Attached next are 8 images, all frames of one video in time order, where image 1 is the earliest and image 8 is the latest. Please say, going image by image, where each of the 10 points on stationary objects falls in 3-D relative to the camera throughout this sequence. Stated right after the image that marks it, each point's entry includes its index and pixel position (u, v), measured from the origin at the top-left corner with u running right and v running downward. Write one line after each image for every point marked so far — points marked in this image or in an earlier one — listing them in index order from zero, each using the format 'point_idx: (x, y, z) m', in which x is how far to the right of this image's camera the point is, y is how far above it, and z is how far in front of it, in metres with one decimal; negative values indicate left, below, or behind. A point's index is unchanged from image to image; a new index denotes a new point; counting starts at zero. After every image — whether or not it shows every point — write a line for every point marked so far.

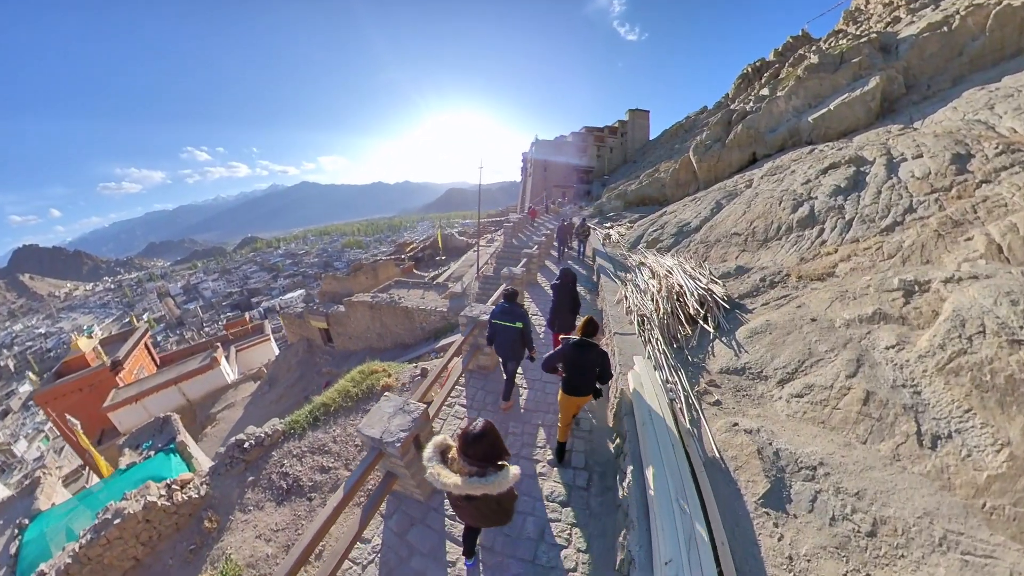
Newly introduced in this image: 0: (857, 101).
0: (+8.0, +4.2, +11.2) m
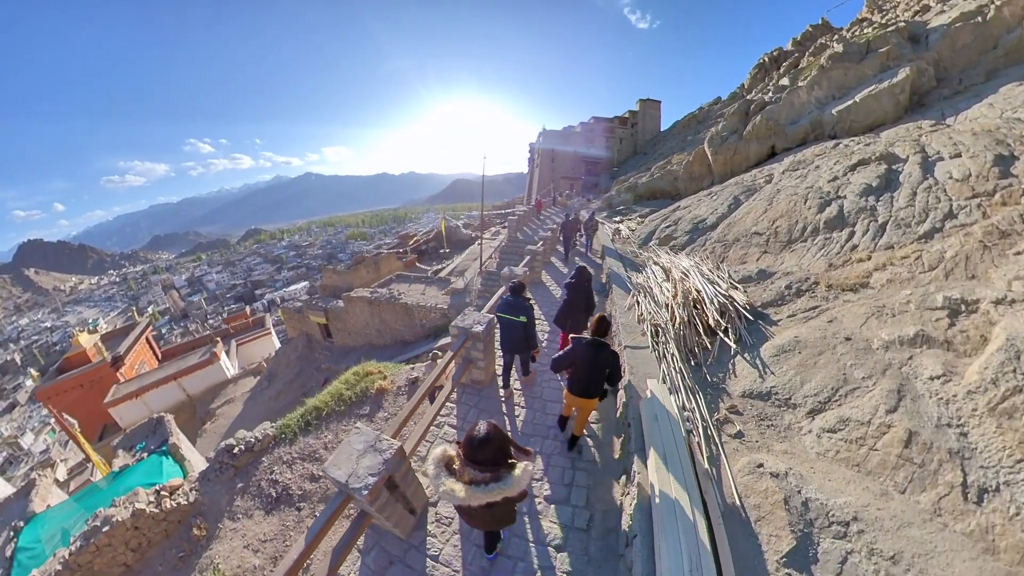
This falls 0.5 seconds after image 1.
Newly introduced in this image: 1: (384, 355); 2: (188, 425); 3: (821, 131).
0: (+8.2, +4.2, +10.5) m
1: (-3.4, -1.8, +12.6) m
2: (-12.8, -5.3, +18.9) m
3: (+7.6, +3.8, +11.7) m
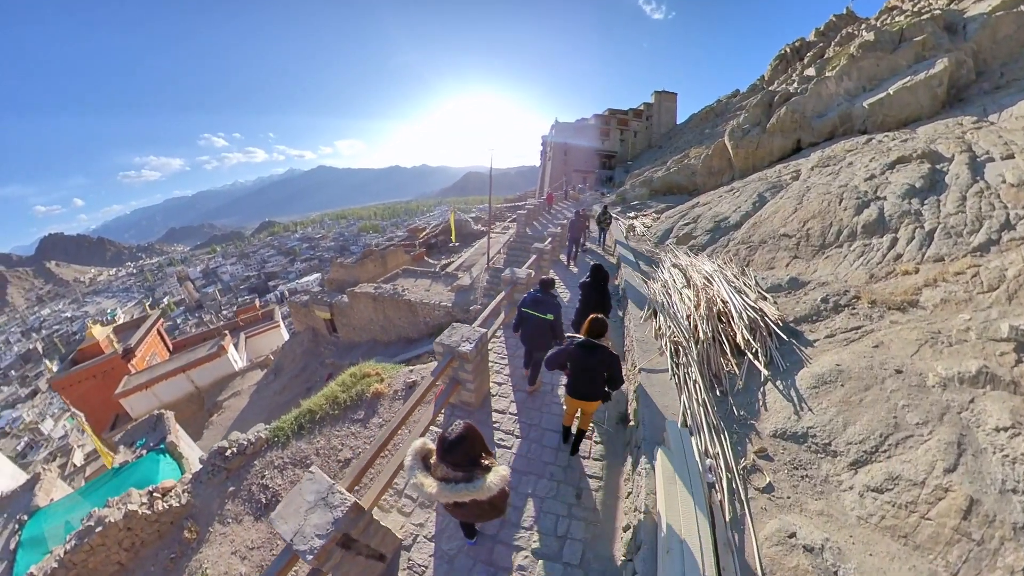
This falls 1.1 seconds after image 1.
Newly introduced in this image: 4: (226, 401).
0: (+8.4, +4.1, +9.8) m
1: (-3.2, -1.7, +12.2) m
2: (-12.5, -5.0, +18.8) m
3: (+7.8, +3.8, +11.0) m
4: (-10.6, -4.0, +17.6) m
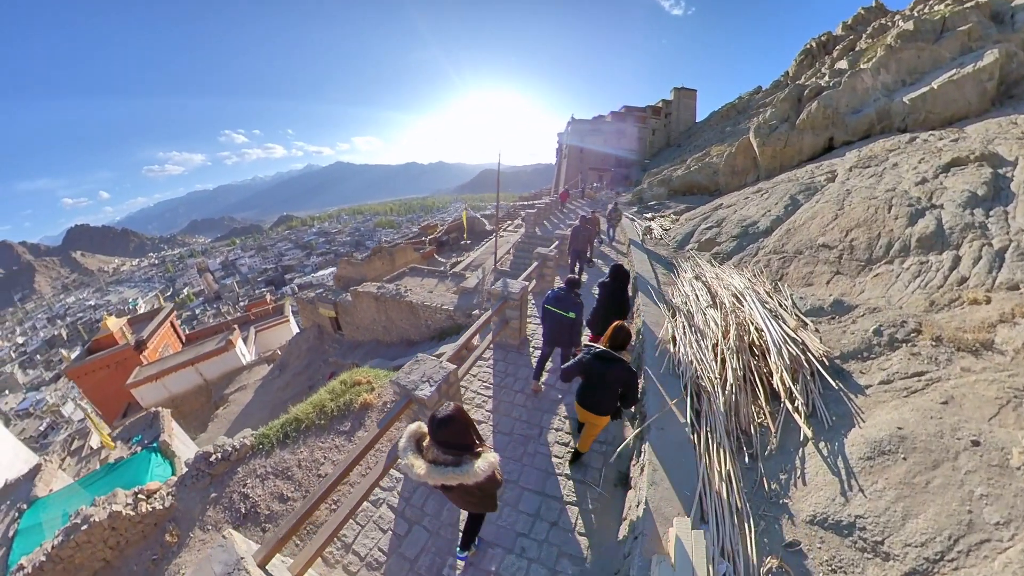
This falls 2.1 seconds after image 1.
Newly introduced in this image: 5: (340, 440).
0: (+8.6, +3.9, +8.9) m
1: (-3.1, -1.7, +11.7) m
2: (-12.2, -4.8, +18.6) m
3: (+8.1, +3.5, +10.1) m
4: (-10.3, -3.8, +17.4) m
5: (-2.6, -2.3, +7.2) m
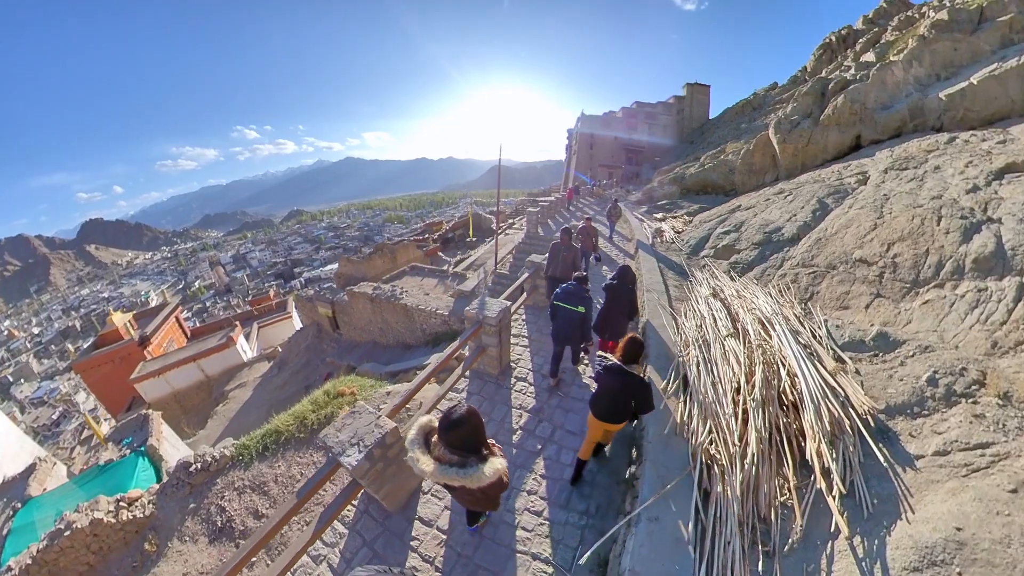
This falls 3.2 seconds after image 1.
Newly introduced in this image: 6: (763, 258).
0: (+8.6, +3.7, +8.2) m
1: (-3.0, -1.7, +11.2) m
2: (-12.1, -4.7, +18.3) m
3: (+8.1, +3.3, +9.4) m
4: (-10.2, -3.7, +17.0) m
5: (-2.7, -2.4, +6.7) m
6: (+3.1, +0.4, +5.8) m
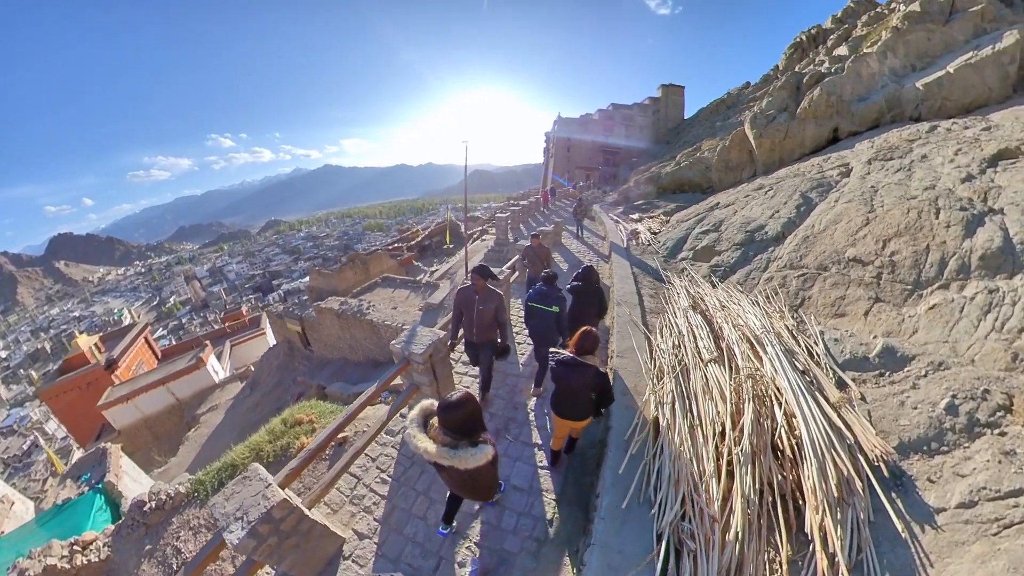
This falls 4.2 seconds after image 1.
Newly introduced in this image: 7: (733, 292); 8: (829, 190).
0: (+8.0, +3.8, +7.9) m
1: (-3.6, -2.0, +10.5) m
2: (-12.7, -5.3, +17.3) m
3: (+7.5, +3.4, +9.1) m
4: (-10.8, -4.3, +16.1) m
5: (-3.0, -2.6, +6.0) m
6: (+2.6, +0.3, +5.4) m
7: (+2.1, 0.0, +4.5) m
8: (+3.8, +1.2, +5.8) m
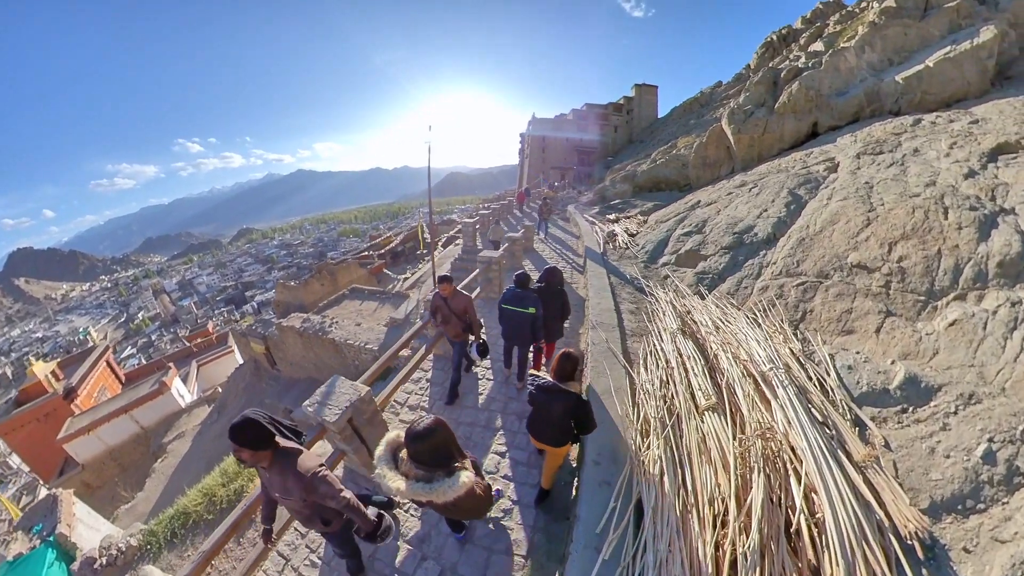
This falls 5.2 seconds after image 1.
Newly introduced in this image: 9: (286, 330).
0: (+7.4, +3.9, +7.7) m
1: (-4.1, -2.3, +9.8) m
2: (-13.4, -5.9, +16.2) m
3: (+6.8, +3.5, +8.9) m
4: (-11.5, -4.8, +15.0) m
5: (-3.3, -2.8, +5.3) m
6: (+2.3, +0.3, +4.9) m
7: (+1.8, -0.1, +4.0) m
8: (+3.4, +1.2, +5.3) m
9: (-5.2, -0.9, +10.8) m
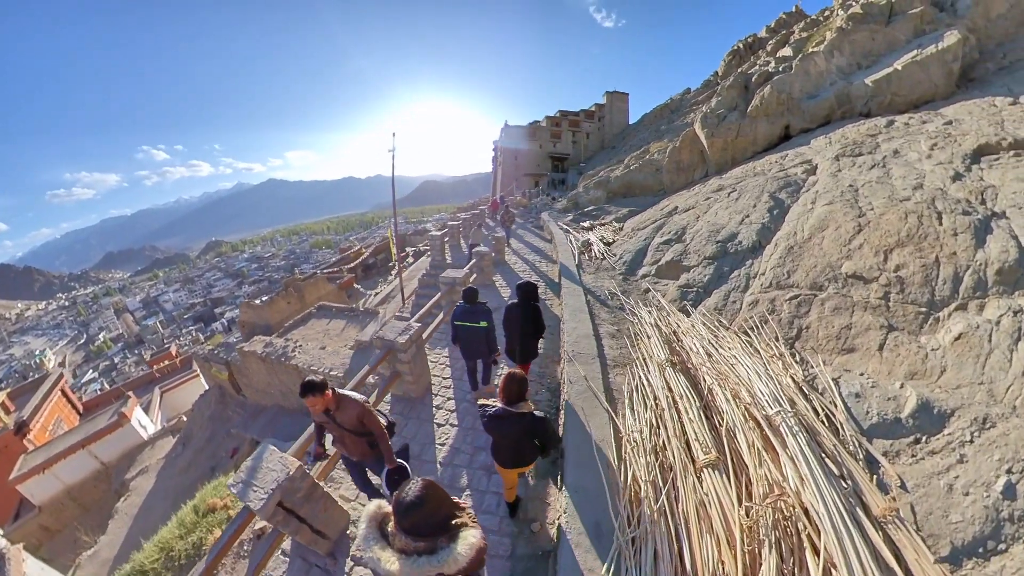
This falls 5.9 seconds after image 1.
0: (+6.9, +3.9, +7.7) m
1: (-4.5, -2.6, +9.2) m
2: (-14.0, -6.6, +15.0) m
3: (+6.3, +3.5, +8.8) m
4: (-12.1, -5.4, +14.0) m
5: (-3.5, -3.1, +4.7) m
6: (+2.0, +0.2, +4.6) m
7: (+1.5, -0.2, +3.7) m
8: (+3.1, +1.1, +5.1) m
9: (-5.7, -1.2, +10.1) m
